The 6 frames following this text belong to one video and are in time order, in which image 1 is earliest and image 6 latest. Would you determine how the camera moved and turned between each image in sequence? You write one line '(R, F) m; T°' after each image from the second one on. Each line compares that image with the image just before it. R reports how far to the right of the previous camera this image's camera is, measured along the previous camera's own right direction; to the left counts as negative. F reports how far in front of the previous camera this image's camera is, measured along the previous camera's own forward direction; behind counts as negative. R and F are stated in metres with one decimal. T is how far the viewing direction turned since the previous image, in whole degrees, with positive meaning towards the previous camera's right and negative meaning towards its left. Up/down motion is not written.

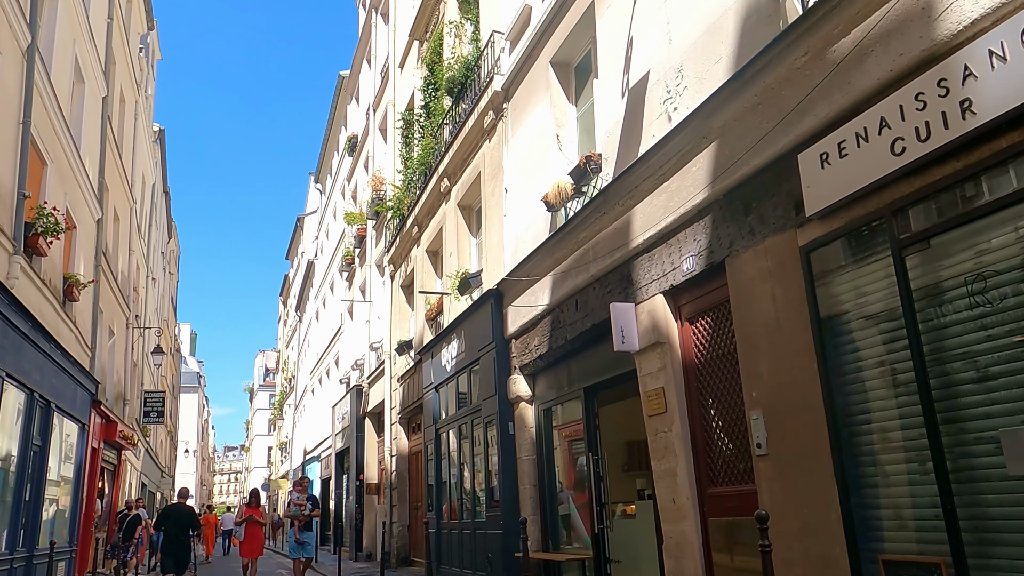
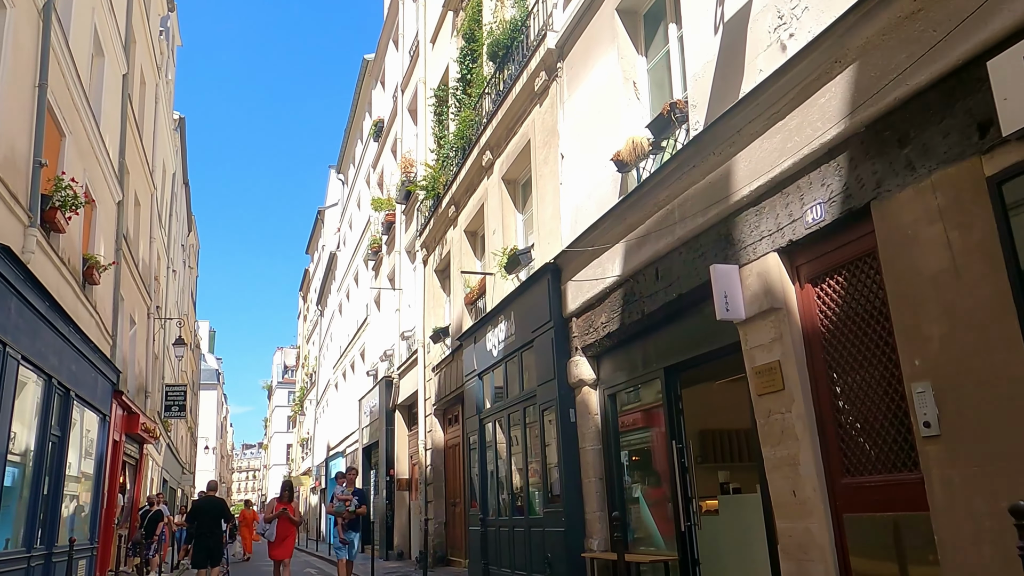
(-0.5, +0.9) m; -1°
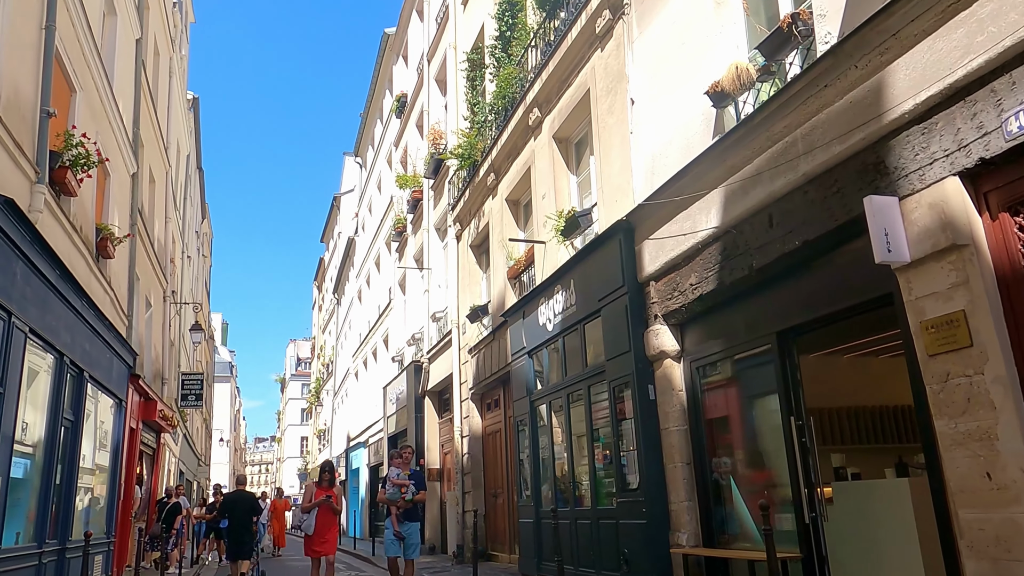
(-0.6, +1.0) m; -1°
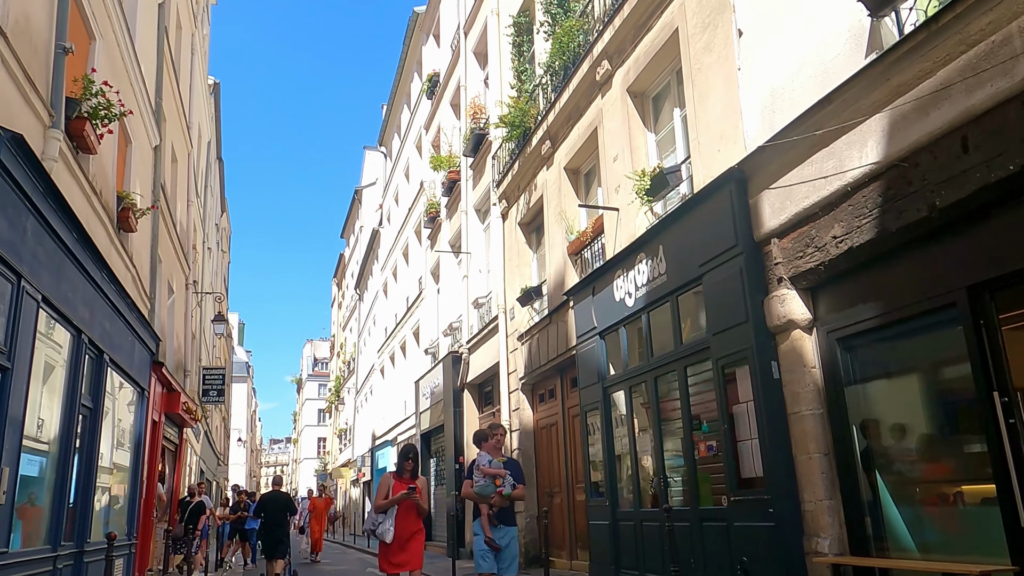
(-0.7, +1.2) m; -1°
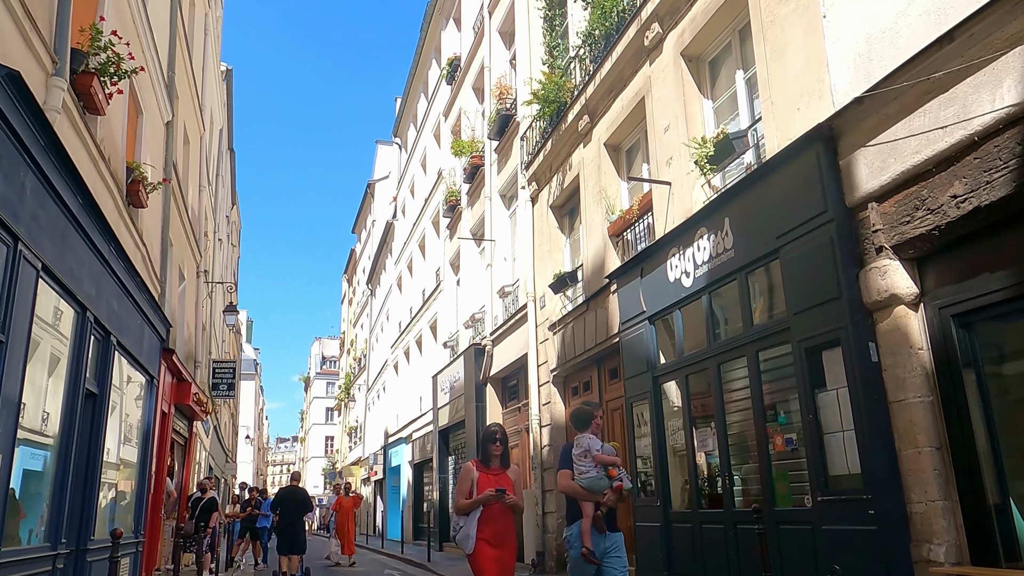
(-0.4, +0.8) m; 0°
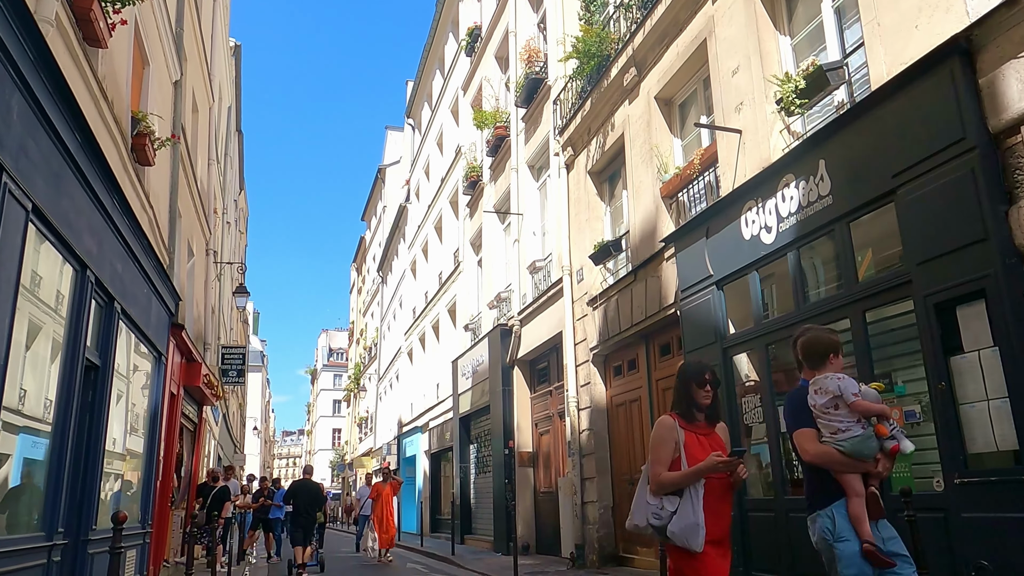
(-0.4, +0.9) m; 0°
